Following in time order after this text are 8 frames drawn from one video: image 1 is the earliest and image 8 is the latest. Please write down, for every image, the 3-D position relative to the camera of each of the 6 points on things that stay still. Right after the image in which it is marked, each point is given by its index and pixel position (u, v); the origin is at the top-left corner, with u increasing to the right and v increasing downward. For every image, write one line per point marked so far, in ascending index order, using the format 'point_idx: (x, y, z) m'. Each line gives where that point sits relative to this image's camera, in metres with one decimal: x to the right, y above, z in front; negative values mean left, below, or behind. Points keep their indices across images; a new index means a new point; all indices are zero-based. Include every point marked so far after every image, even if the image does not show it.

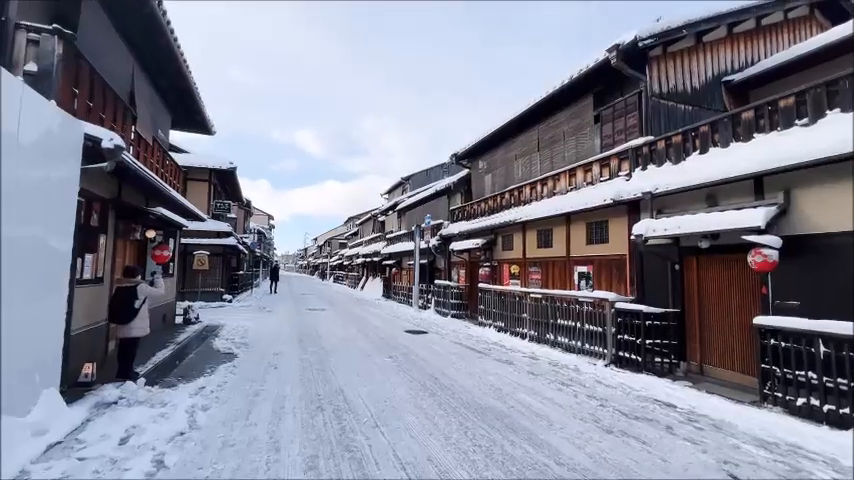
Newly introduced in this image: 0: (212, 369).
0: (-4.0, -2.4, +7.2) m
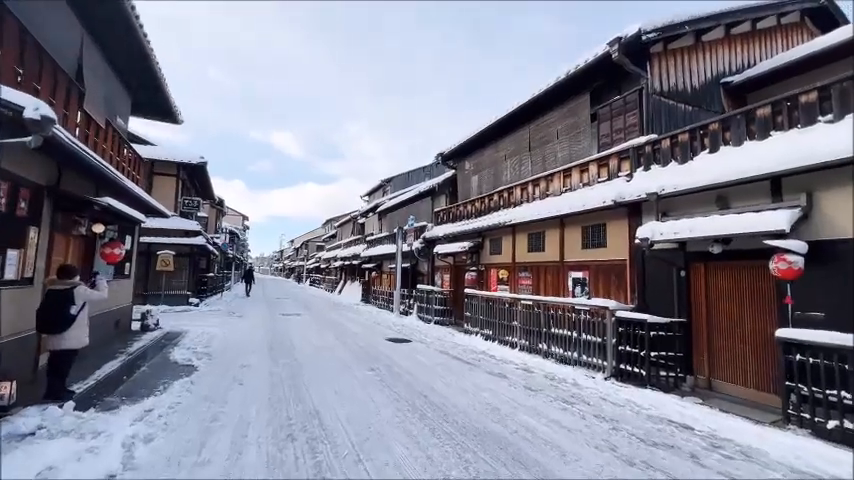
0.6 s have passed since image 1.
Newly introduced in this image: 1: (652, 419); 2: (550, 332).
0: (-4.2, -2.3, +6.2) m
1: (+3.2, -2.5, +5.6) m
2: (+2.9, -2.2, +9.3) m
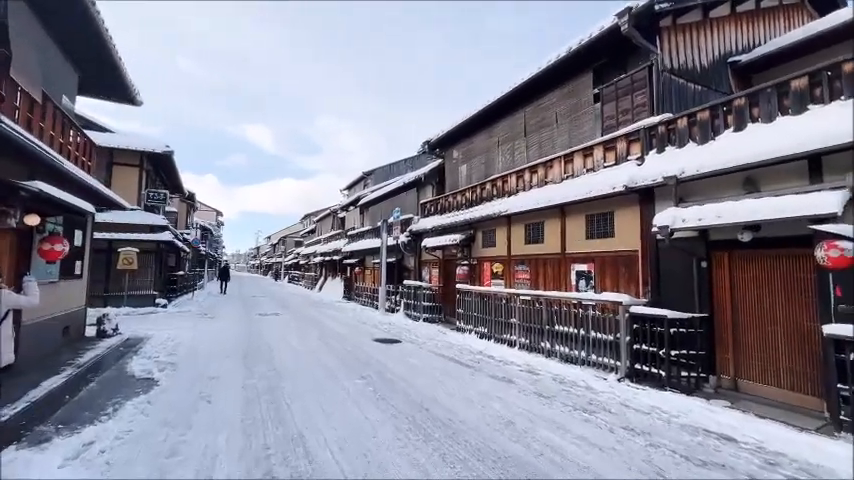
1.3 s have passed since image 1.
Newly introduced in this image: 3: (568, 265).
0: (-4.1, -2.2, +5.2) m
1: (+3.2, -2.4, +4.9) m
2: (+2.8, -2.0, +8.6) m
3: (+3.3, -0.6, +9.2) m
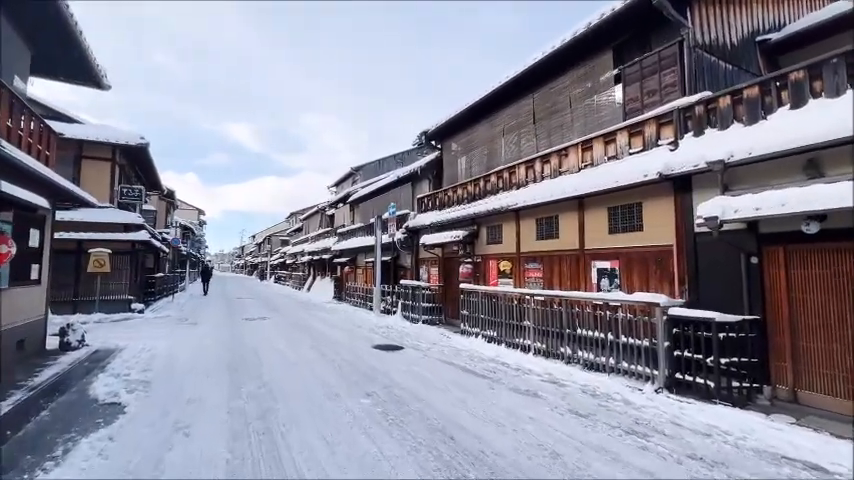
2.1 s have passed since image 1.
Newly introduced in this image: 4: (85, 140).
0: (-3.8, -2.2, +4.2) m
1: (+3.5, -2.3, +4.1) m
2: (+2.9, -1.9, +7.8) m
3: (+3.4, -0.5, +8.4) m
4: (-13.5, +3.9, +15.6) m
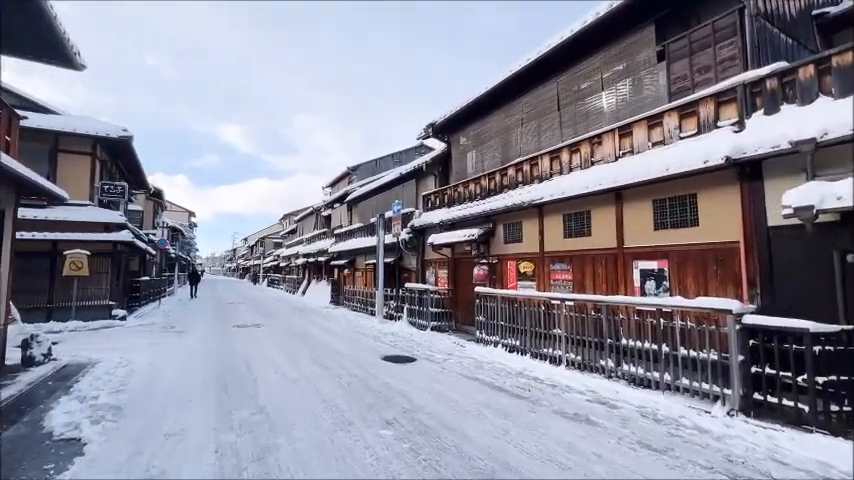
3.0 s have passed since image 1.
0: (-3.4, -2.1, +3.1) m
1: (+4.0, -2.2, +3.2) m
2: (+3.3, -1.8, +6.8) m
3: (+3.8, -0.4, +7.5) m
4: (-13.3, +3.9, +14.4) m
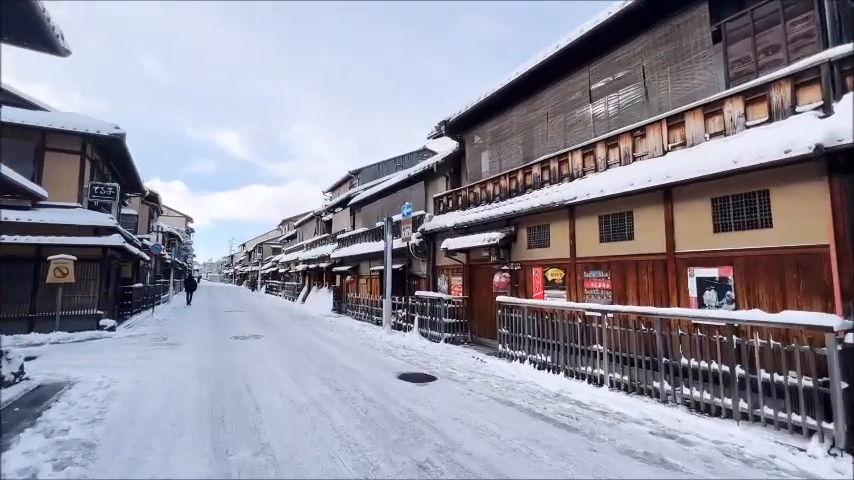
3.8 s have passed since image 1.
0: (-2.9, -2.1, +2.1) m
1: (+4.4, -2.2, +2.2) m
2: (+3.8, -1.9, +5.9) m
3: (+4.2, -0.5, +6.6) m
4: (-12.9, +3.8, +13.5) m
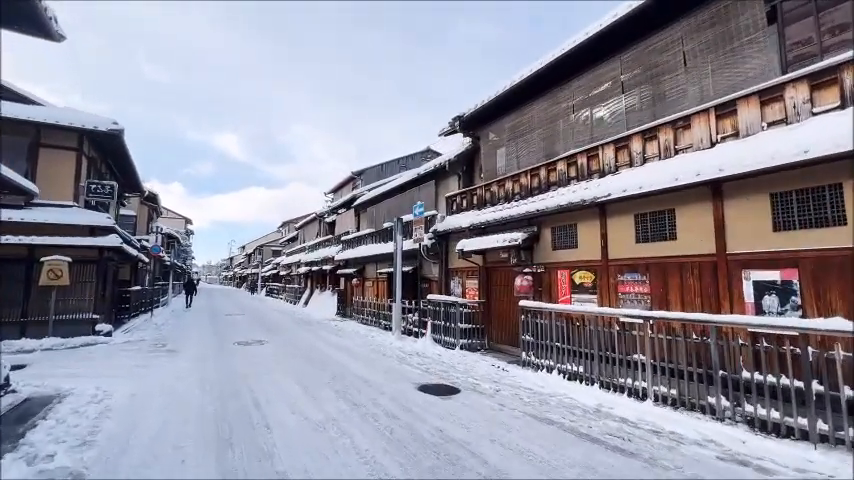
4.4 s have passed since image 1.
0: (-2.5, -2.1, +1.5) m
1: (+4.9, -2.2, +1.6) m
2: (+4.2, -1.8, +5.3) m
3: (+4.7, -0.5, +6.0) m
4: (-12.5, +3.7, +12.9) m
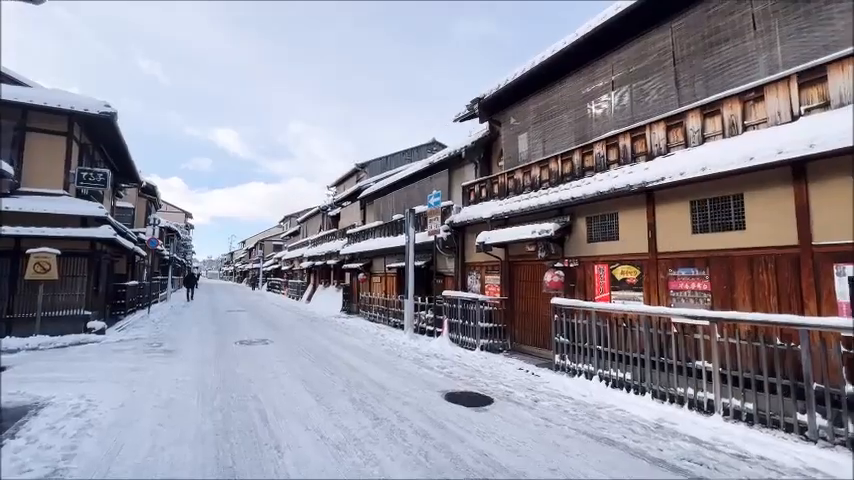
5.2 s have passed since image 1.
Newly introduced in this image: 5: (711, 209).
0: (-2.1, -1.9, +0.6) m
1: (+5.3, -2.1, +0.8) m
2: (+4.6, -1.7, +4.5) m
3: (+5.1, -0.4, +5.1) m
4: (-12.0, +4.0, +12.0) m
5: (+4.5, +0.5, +6.3) m
